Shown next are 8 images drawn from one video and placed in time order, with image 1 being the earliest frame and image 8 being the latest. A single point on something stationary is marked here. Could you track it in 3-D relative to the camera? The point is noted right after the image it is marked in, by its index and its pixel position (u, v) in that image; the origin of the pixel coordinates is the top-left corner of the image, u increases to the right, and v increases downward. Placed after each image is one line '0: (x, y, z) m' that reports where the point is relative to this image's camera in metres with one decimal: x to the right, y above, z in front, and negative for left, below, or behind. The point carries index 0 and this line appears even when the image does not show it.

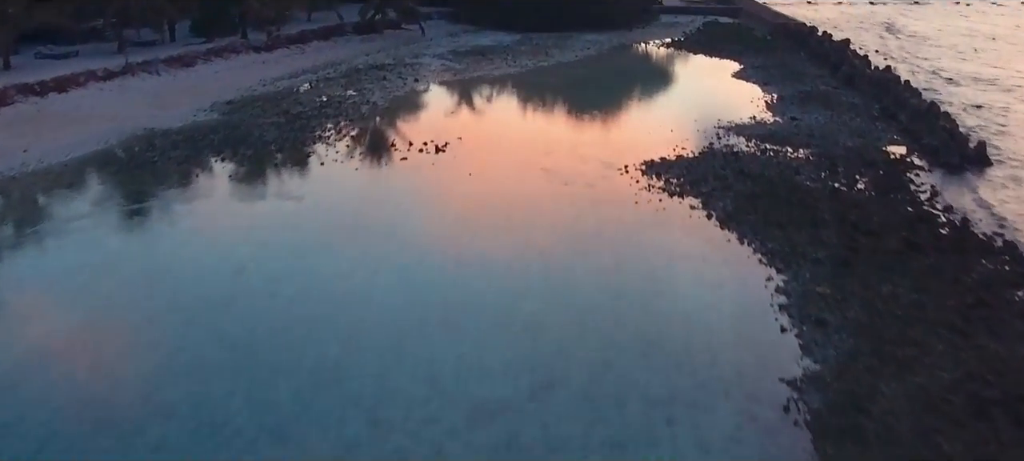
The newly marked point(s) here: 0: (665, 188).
0: (+2.3, +0.6, +18.4) m
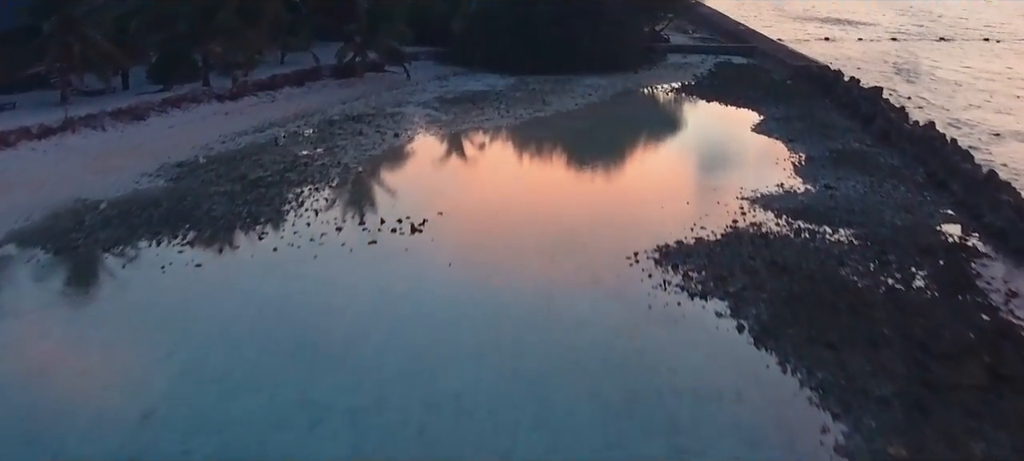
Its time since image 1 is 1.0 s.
0: (+2.1, -0.7, +15.3) m
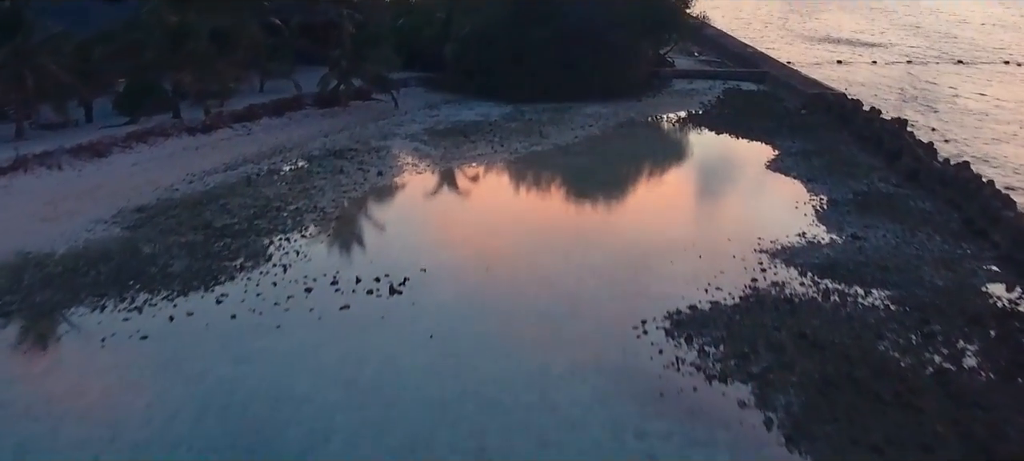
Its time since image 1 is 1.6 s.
0: (+2.0, -1.4, +13.3) m
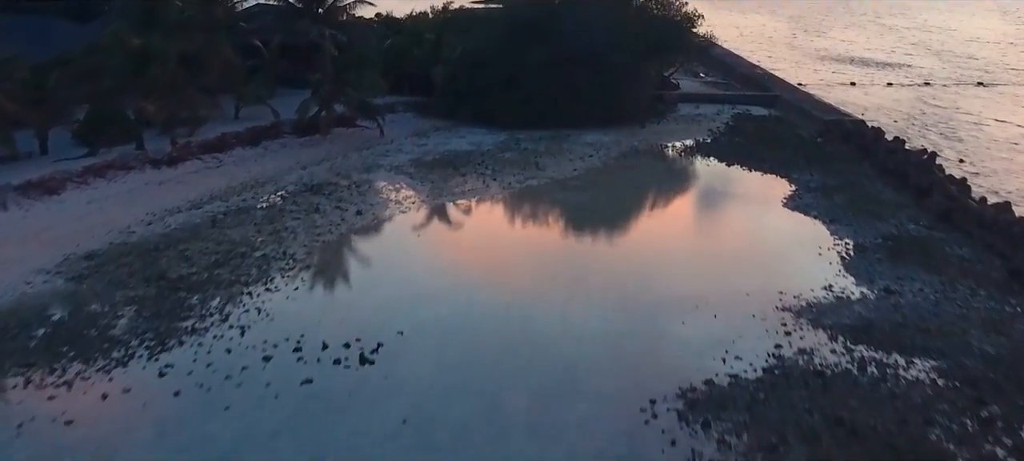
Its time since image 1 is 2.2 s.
0: (+1.9, -2.0, +11.2) m
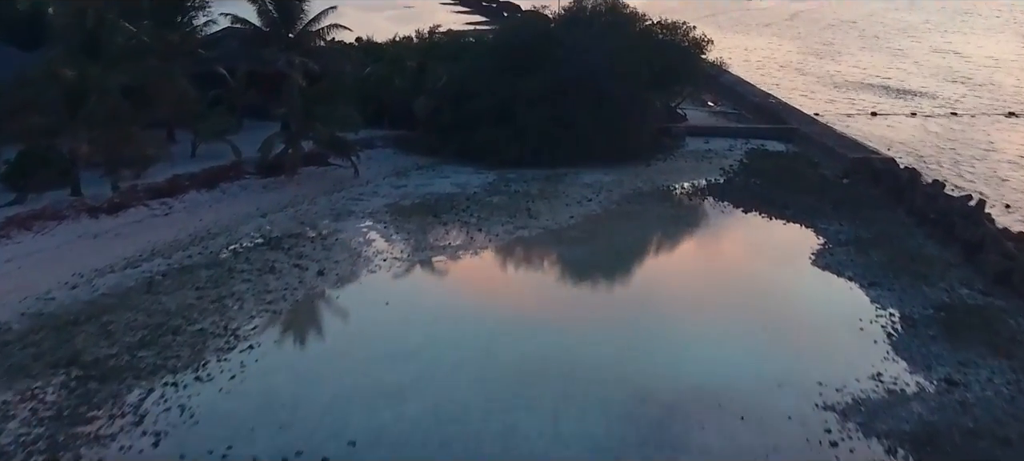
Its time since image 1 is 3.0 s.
0: (+1.7, -2.8, +8.4) m
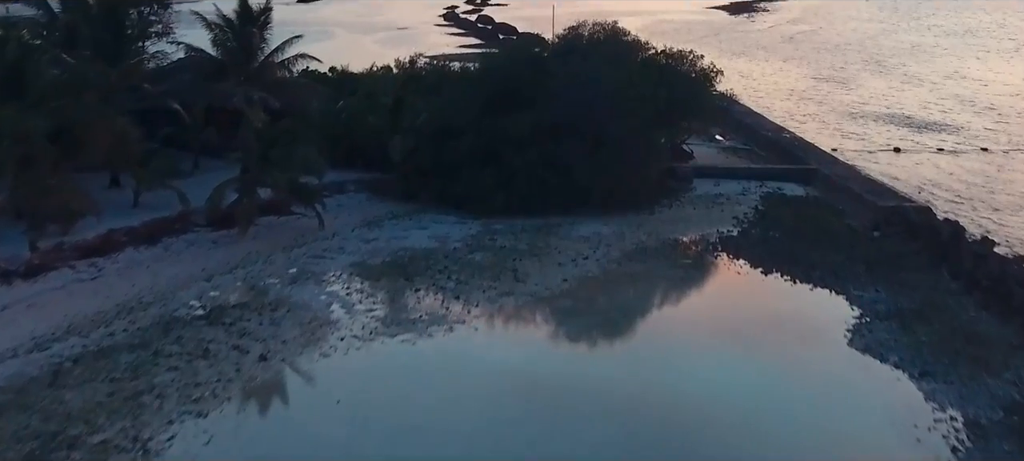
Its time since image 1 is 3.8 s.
0: (+1.4, -3.6, +5.5) m
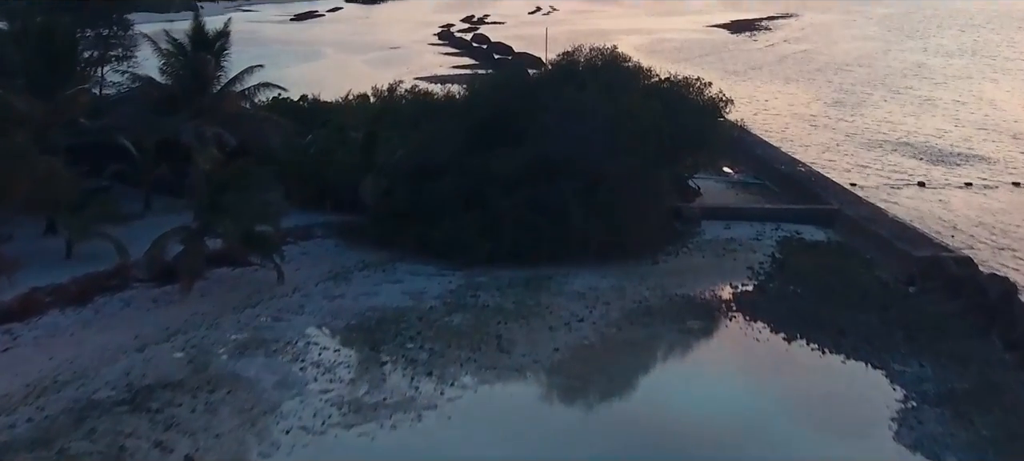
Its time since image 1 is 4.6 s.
0: (+1.2, -4.2, +2.9) m
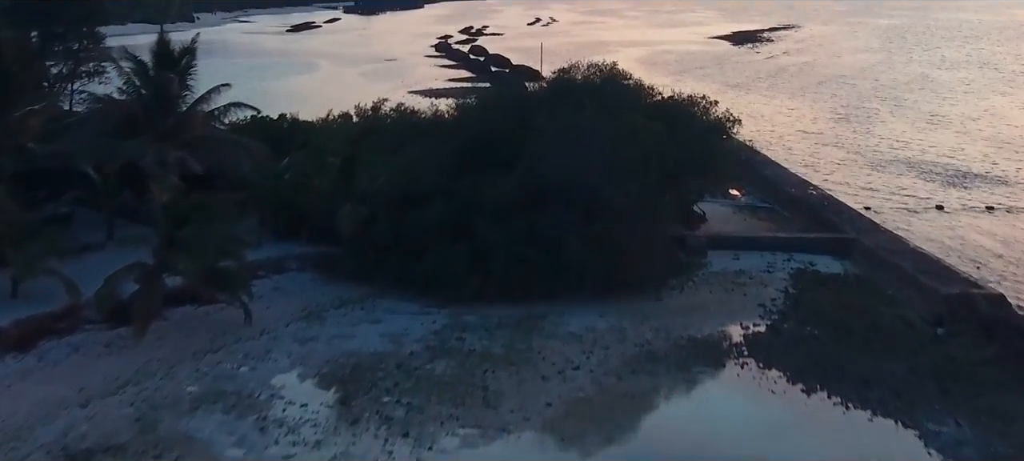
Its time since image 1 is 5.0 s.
0: (+1.1, -4.5, +1.2) m
